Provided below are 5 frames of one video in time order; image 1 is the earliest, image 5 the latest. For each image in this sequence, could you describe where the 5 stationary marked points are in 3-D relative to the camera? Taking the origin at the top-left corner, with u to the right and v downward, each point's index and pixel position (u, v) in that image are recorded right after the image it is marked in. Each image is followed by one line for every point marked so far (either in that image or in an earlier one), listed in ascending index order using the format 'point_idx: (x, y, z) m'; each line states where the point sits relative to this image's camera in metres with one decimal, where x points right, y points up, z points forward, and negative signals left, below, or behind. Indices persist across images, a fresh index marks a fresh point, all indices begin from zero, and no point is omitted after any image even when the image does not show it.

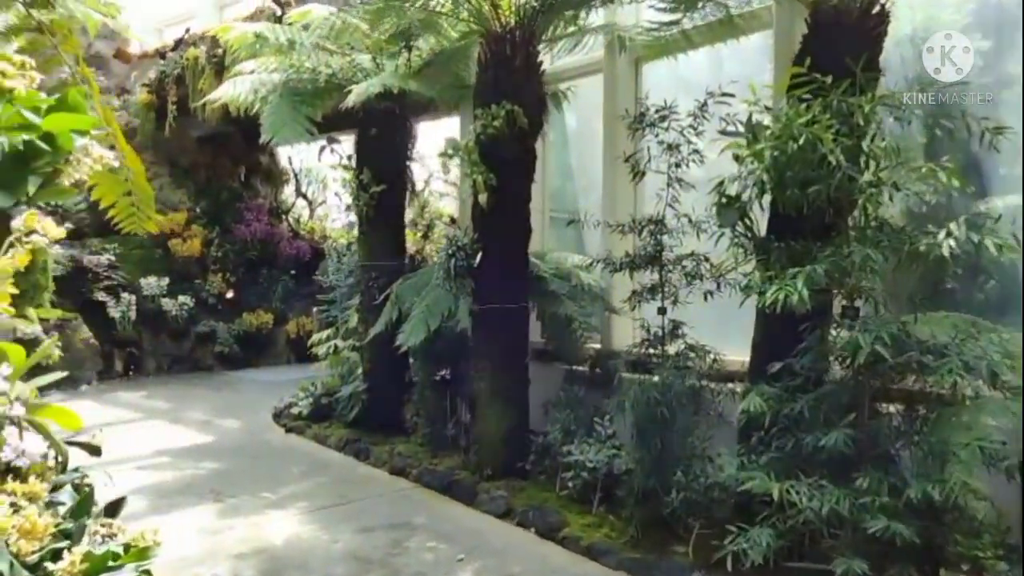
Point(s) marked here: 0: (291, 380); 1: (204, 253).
0: (-1.6, -0.7, +5.6) m
1: (-2.8, +0.3, +6.8) m
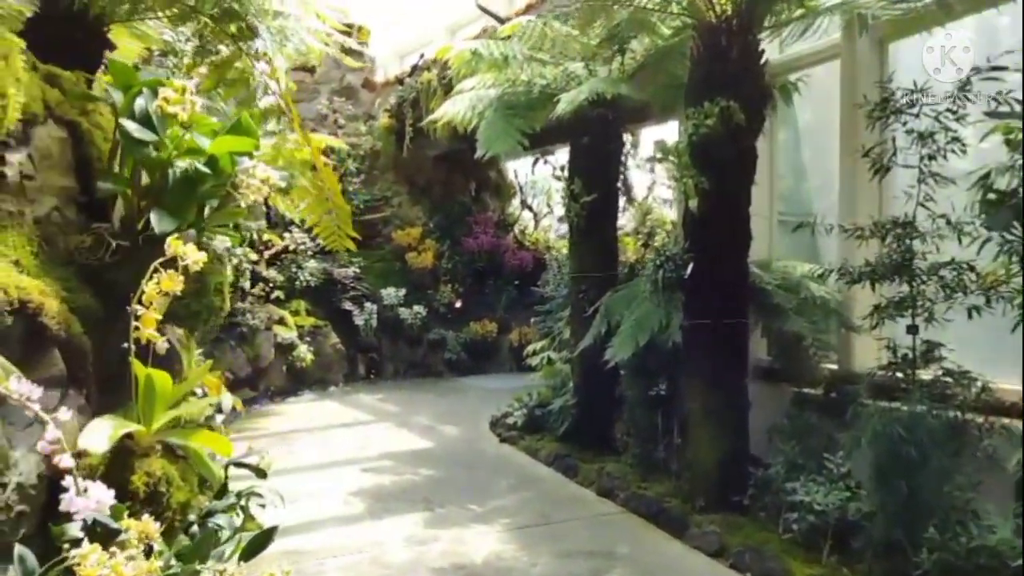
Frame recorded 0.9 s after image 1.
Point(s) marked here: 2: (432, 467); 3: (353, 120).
0: (0.0, -0.8, +5.7) m
1: (-0.7, +0.2, +7.2) m
2: (-0.4, -0.9, +3.6) m
3: (-1.7, +1.8, +7.8) m
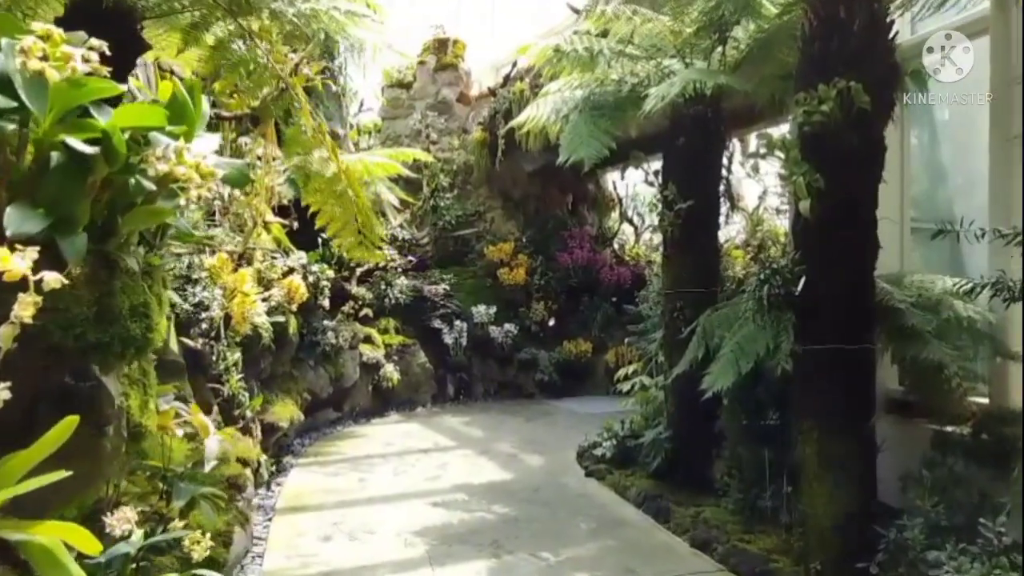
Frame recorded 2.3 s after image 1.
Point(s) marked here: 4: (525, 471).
0: (+0.7, -0.9, +5.3) m
1: (+0.2, +0.1, +6.9) m
2: (0.0, -0.9, +3.2) m
3: (-0.7, +1.6, +7.7) m
4: (+0.1, -0.9, +3.8) m
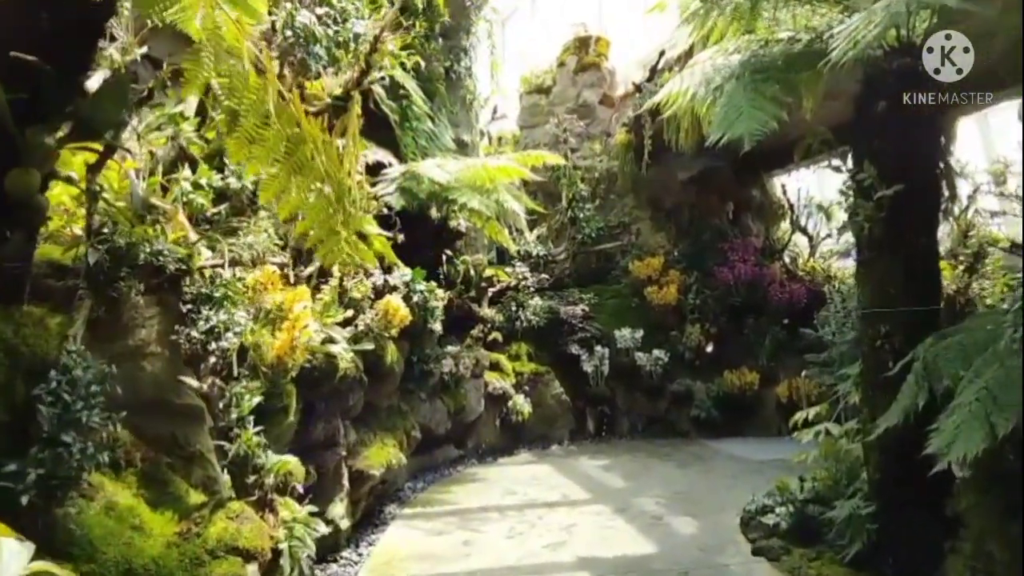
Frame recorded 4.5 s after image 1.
0: (+1.5, -1.0, +4.3) m
1: (+1.4, -0.1, +6.0) m
2: (+0.4, -1.0, +2.4) m
3: (+0.7, +1.4, +7.0) m
4: (+0.6, -1.0, +3.0) m
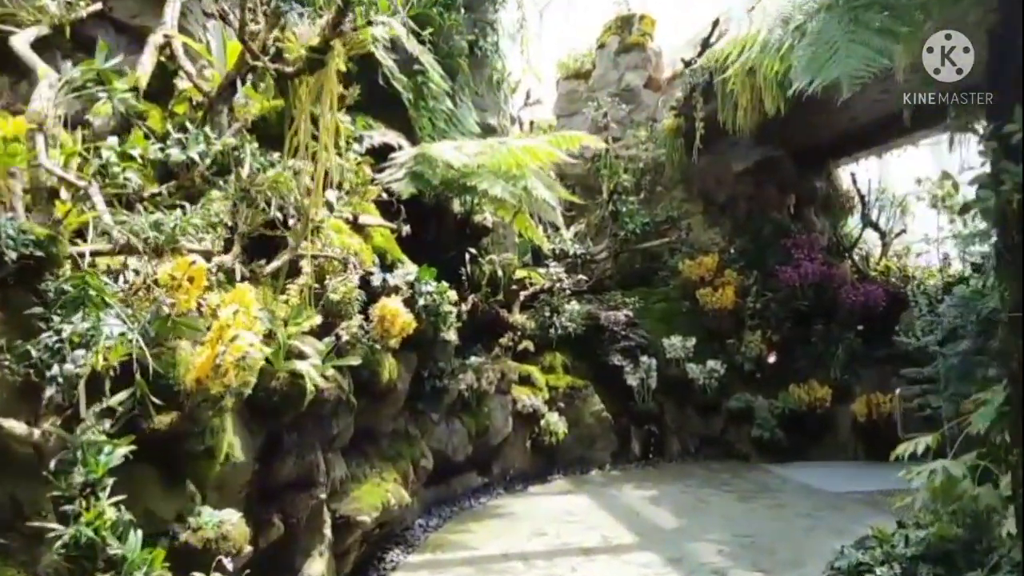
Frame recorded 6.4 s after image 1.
0: (+1.7, -1.0, +3.6) m
1: (+1.6, -0.1, +5.3) m
2: (+0.5, -1.0, +1.8) m
3: (+1.0, +1.4, +6.4) m
4: (+0.7, -1.0, +2.3) m
